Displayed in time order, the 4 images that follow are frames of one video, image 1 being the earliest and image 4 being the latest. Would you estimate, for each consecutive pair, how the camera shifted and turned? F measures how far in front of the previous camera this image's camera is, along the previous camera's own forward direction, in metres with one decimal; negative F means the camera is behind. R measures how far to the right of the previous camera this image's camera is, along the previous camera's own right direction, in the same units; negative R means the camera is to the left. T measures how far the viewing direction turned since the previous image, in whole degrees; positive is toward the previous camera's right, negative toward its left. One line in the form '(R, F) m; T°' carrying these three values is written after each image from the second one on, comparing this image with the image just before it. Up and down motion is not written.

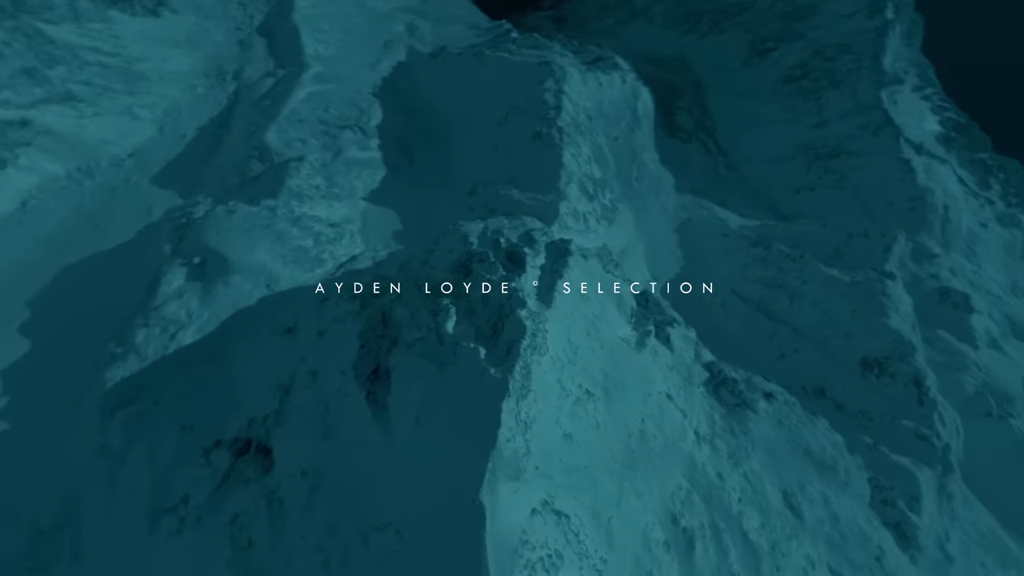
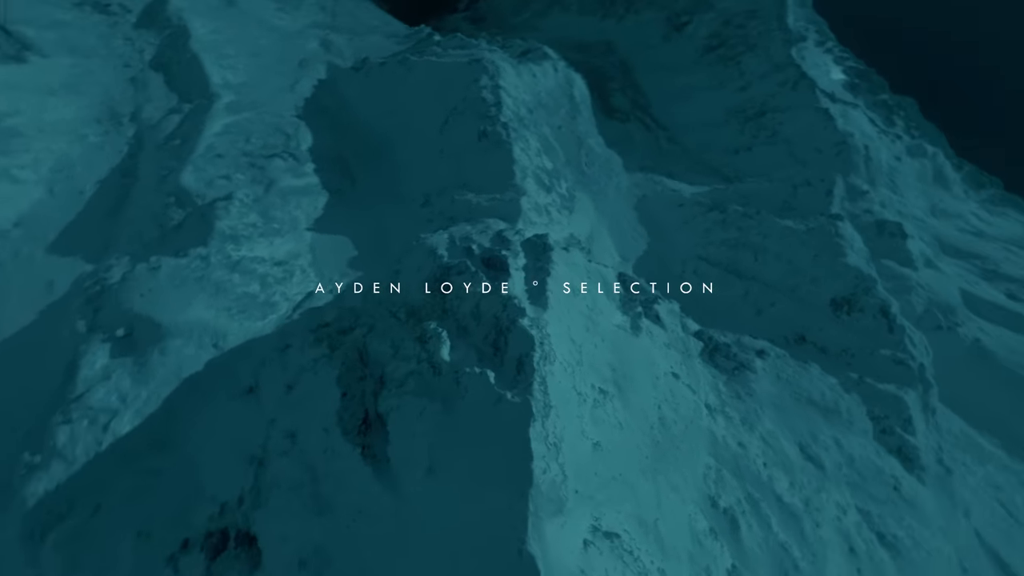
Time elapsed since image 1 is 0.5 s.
(-0.6, +1.0) m; +6°
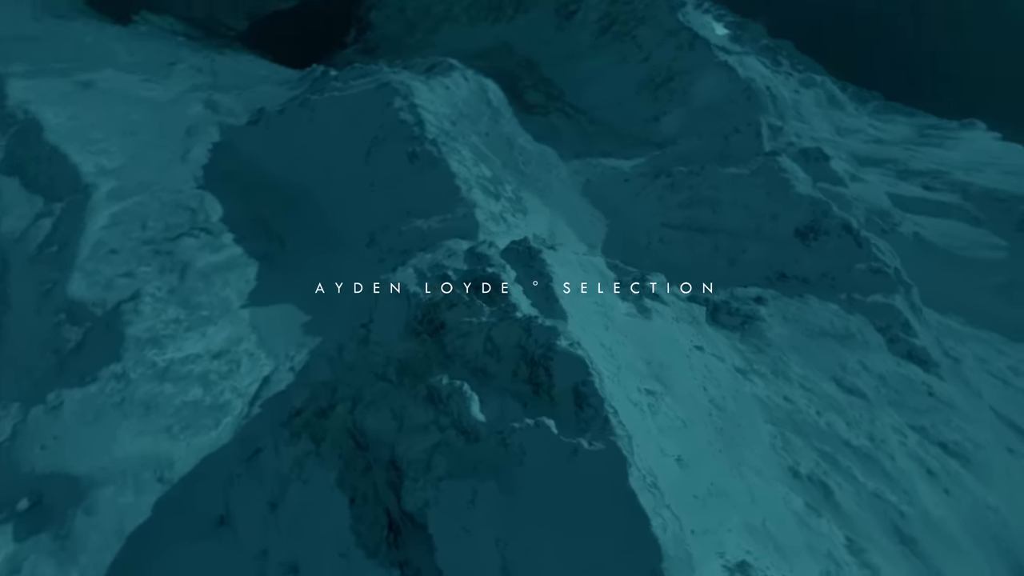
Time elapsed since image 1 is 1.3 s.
(-0.9, +1.5) m; +7°
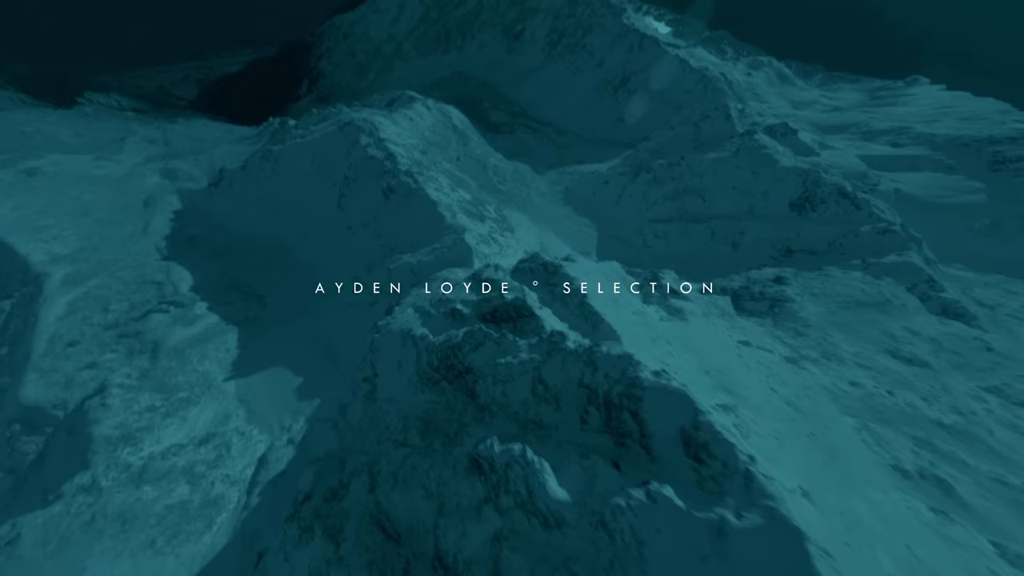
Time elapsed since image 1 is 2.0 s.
(-0.8, +1.2) m; +2°
